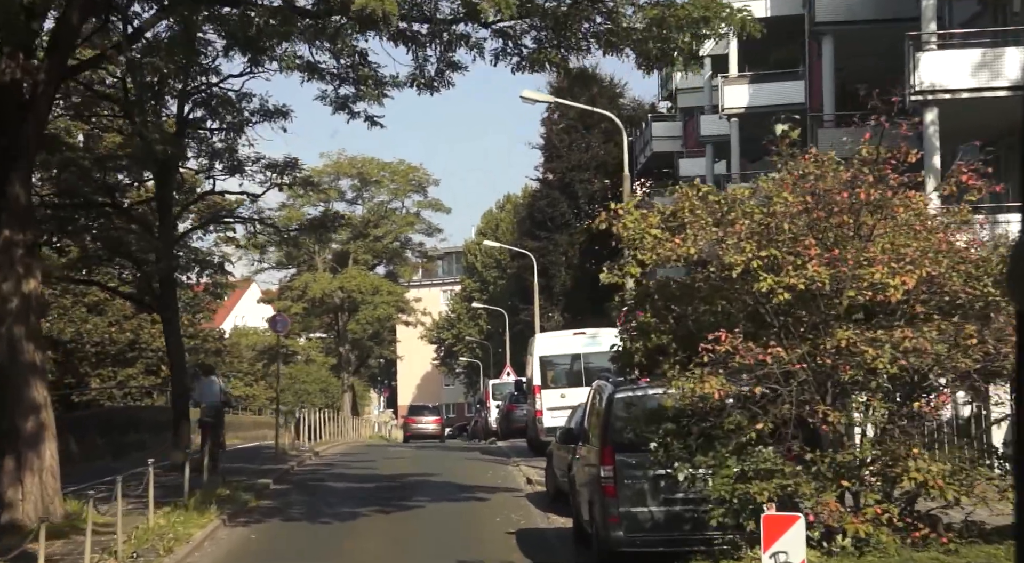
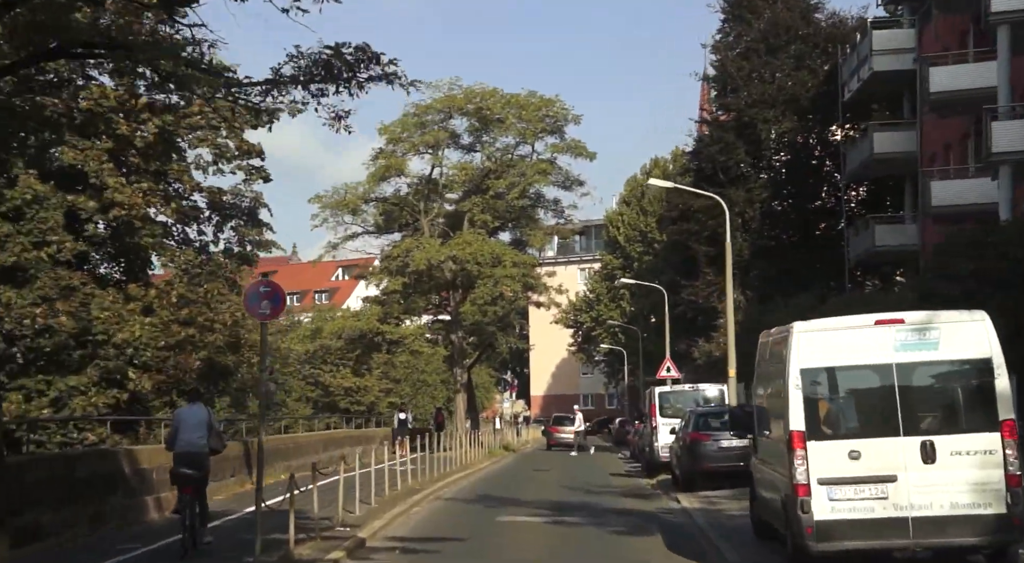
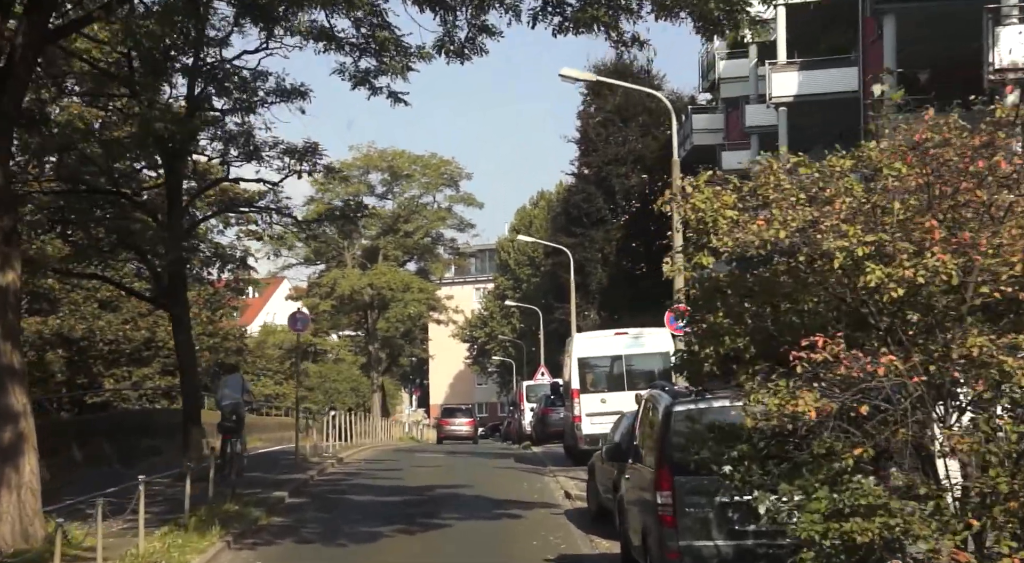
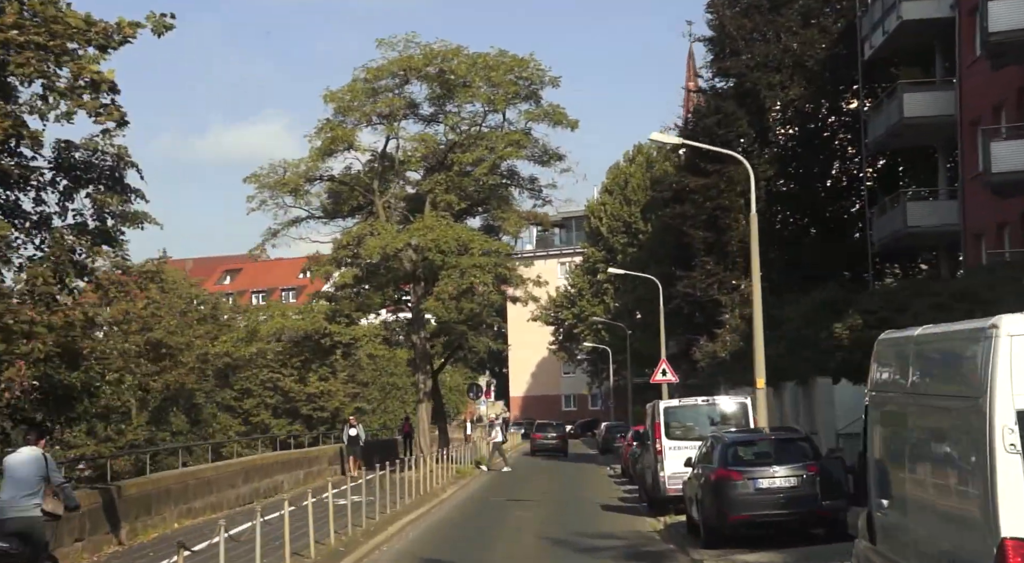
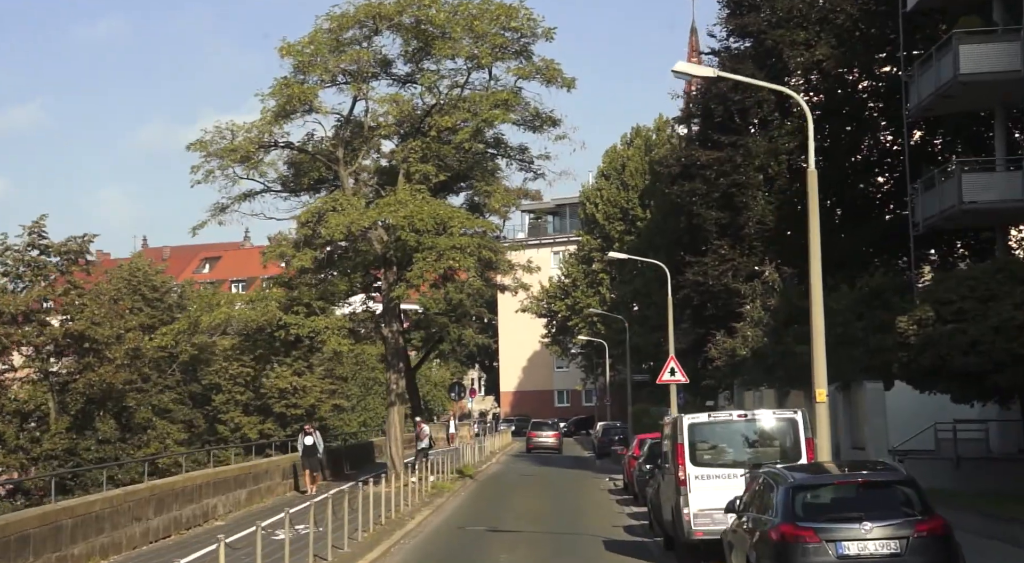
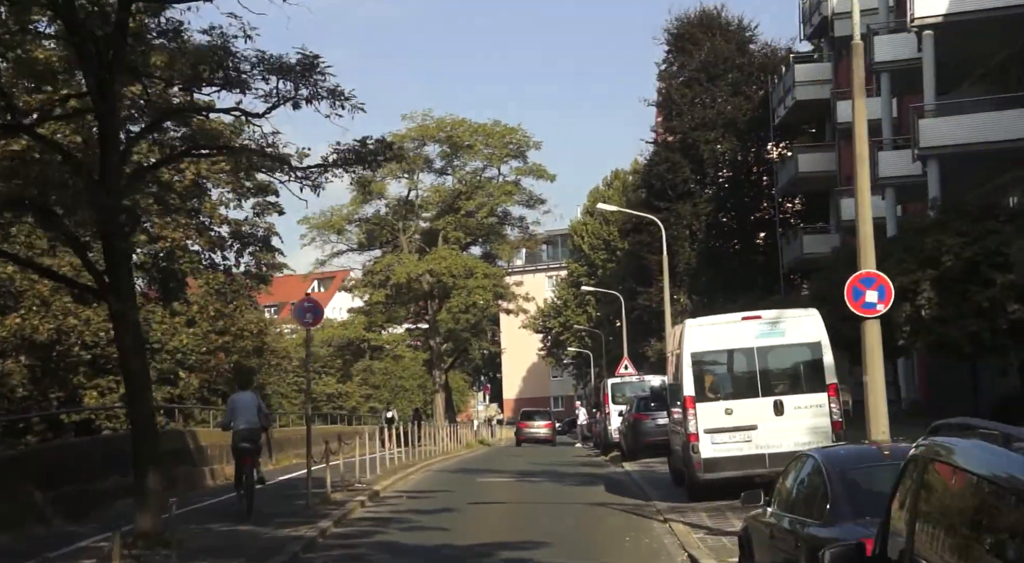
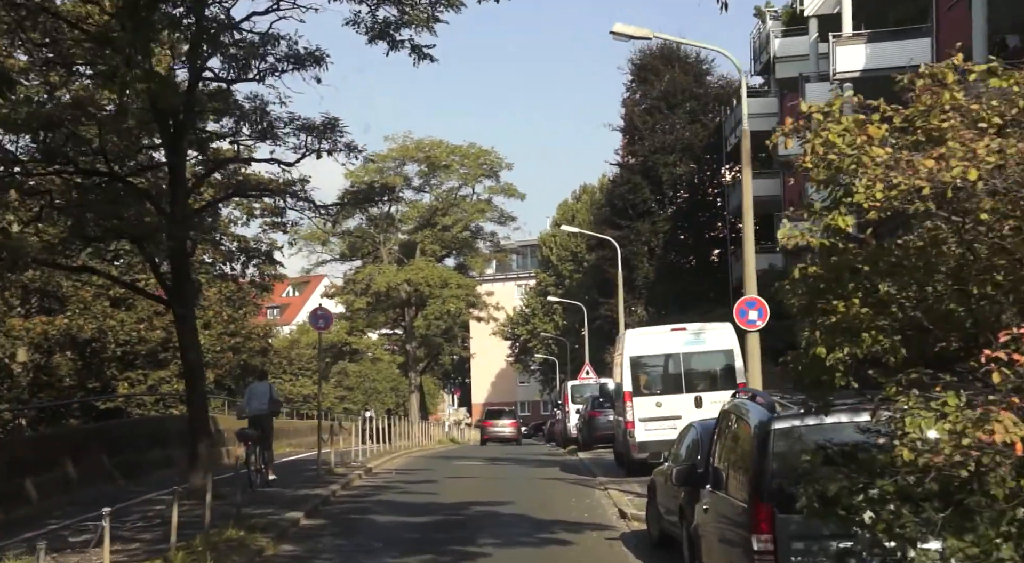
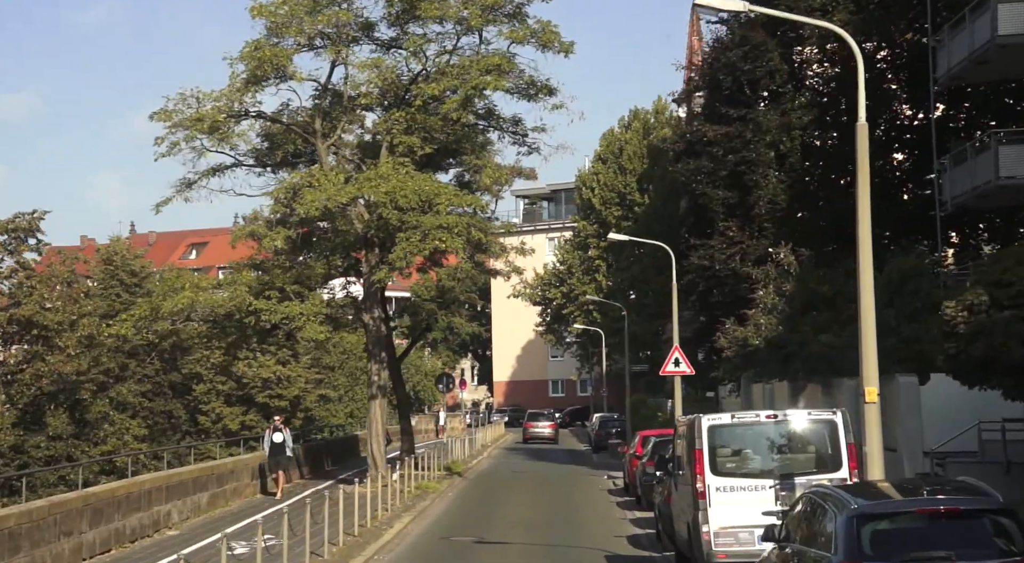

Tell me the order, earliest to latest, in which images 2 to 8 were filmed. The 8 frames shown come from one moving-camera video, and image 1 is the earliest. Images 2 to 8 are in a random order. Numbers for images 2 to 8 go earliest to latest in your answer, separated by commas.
3, 7, 6, 2, 4, 5, 8
